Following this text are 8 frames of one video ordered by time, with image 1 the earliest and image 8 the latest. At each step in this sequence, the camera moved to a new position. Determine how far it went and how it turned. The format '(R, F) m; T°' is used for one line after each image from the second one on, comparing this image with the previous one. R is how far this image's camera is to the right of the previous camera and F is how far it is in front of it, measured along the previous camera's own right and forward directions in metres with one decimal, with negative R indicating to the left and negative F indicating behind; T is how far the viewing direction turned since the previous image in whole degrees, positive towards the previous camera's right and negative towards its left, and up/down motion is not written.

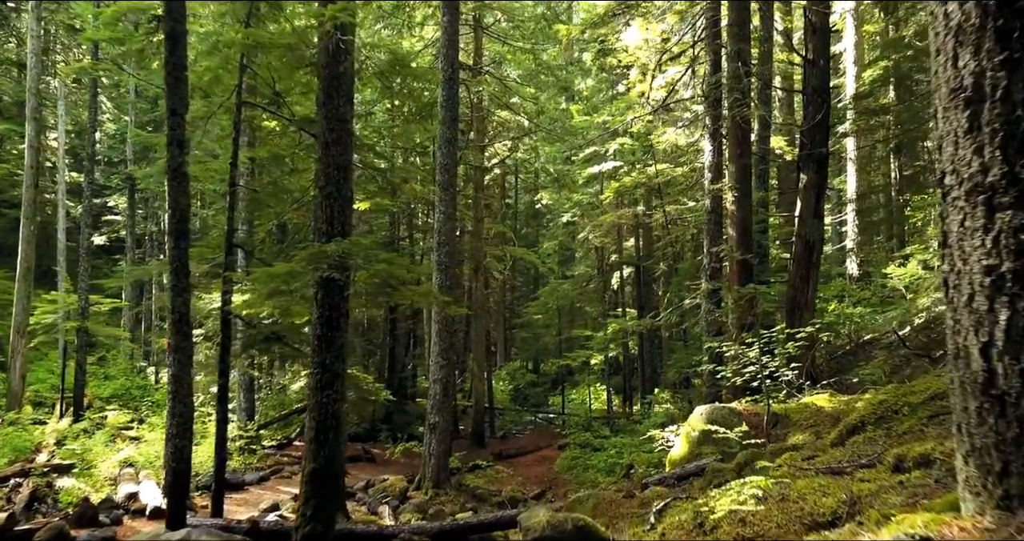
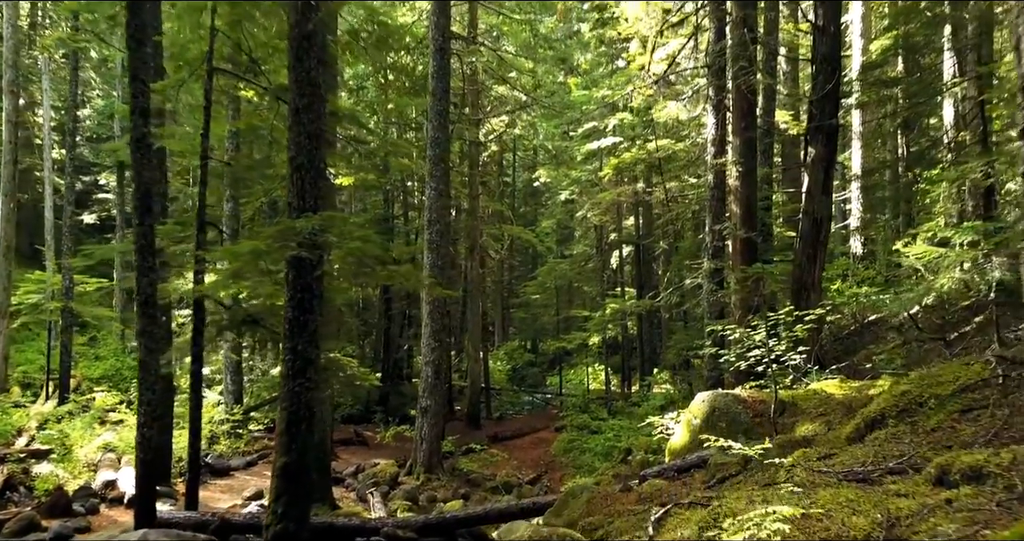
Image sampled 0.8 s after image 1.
(+0.1, +0.5) m; 0°
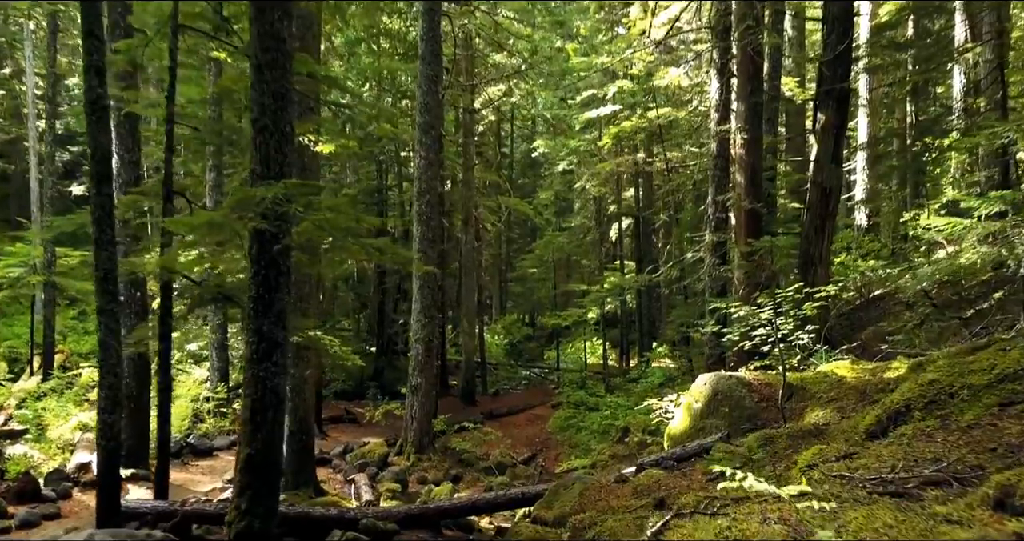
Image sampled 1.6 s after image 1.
(+0.1, +0.5) m; 0°
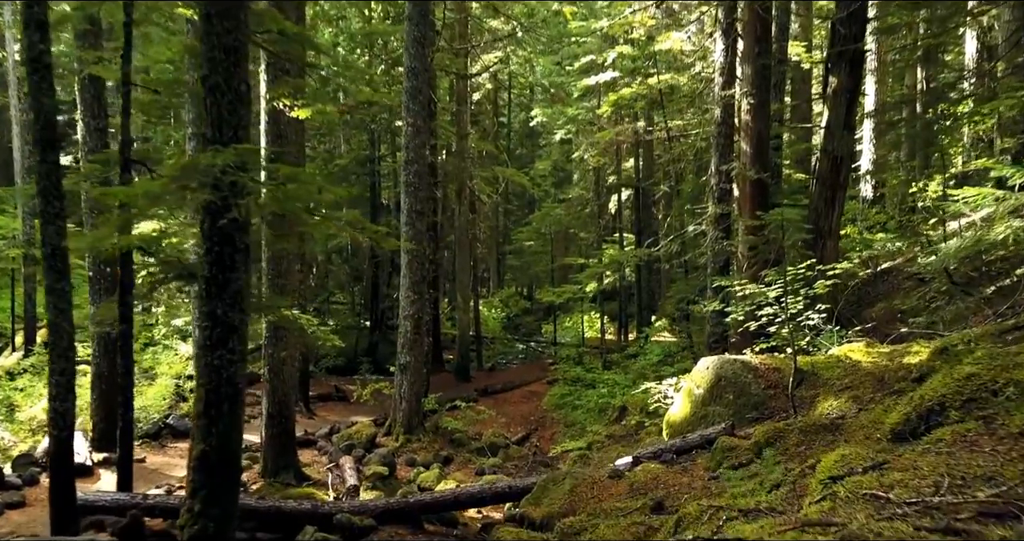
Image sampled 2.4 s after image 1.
(+0.1, +0.6) m; 0°
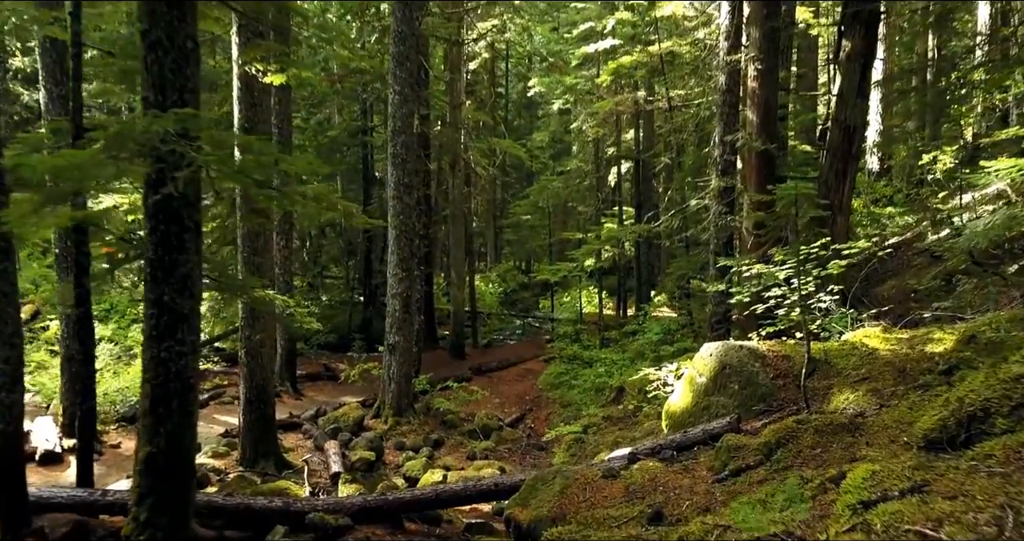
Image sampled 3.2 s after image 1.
(+0.1, +0.5) m; 0°
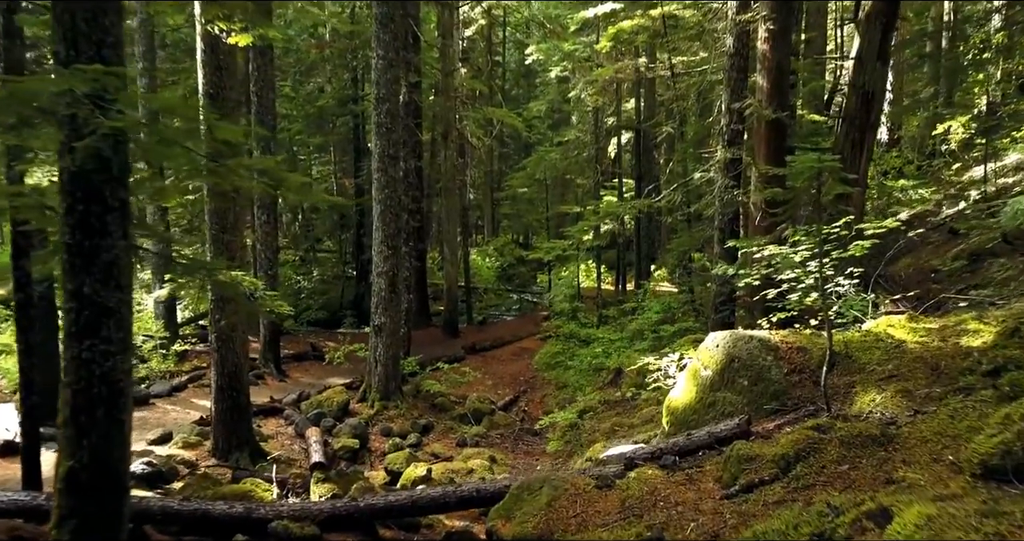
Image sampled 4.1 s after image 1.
(+0.1, +0.6) m; 0°
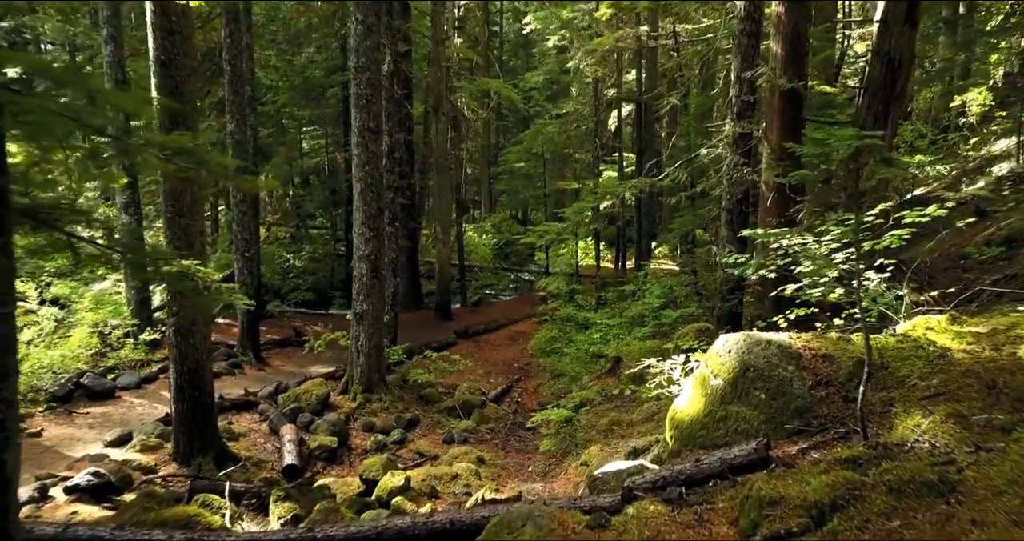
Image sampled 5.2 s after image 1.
(+0.1, +0.7) m; 0°
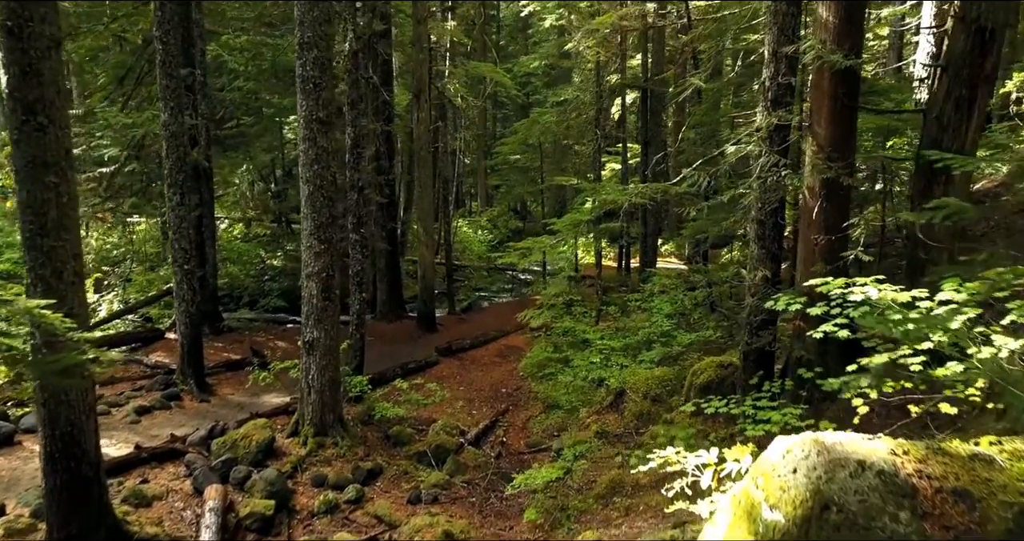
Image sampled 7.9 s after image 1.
(+0.2, +1.7) m; 0°
